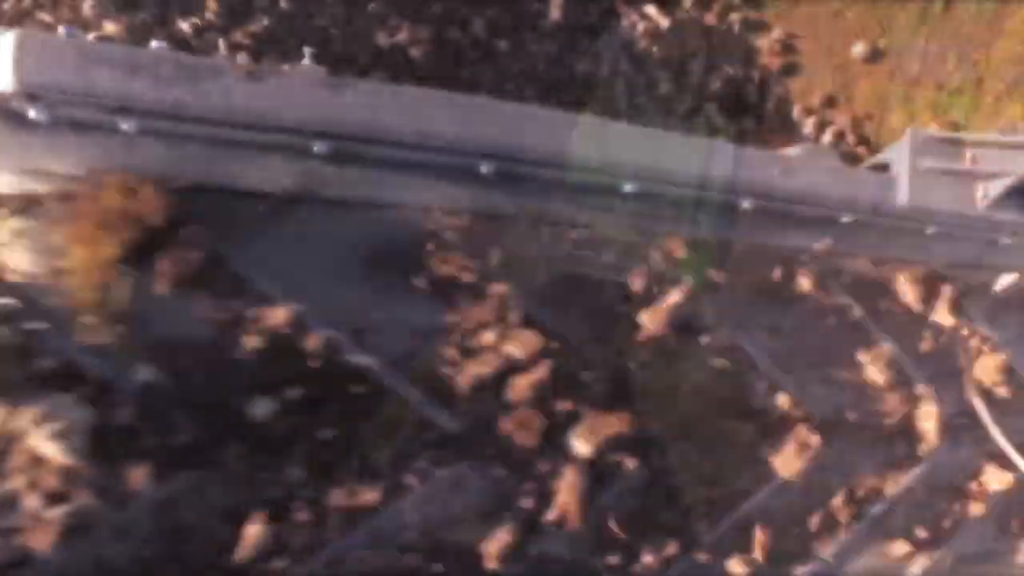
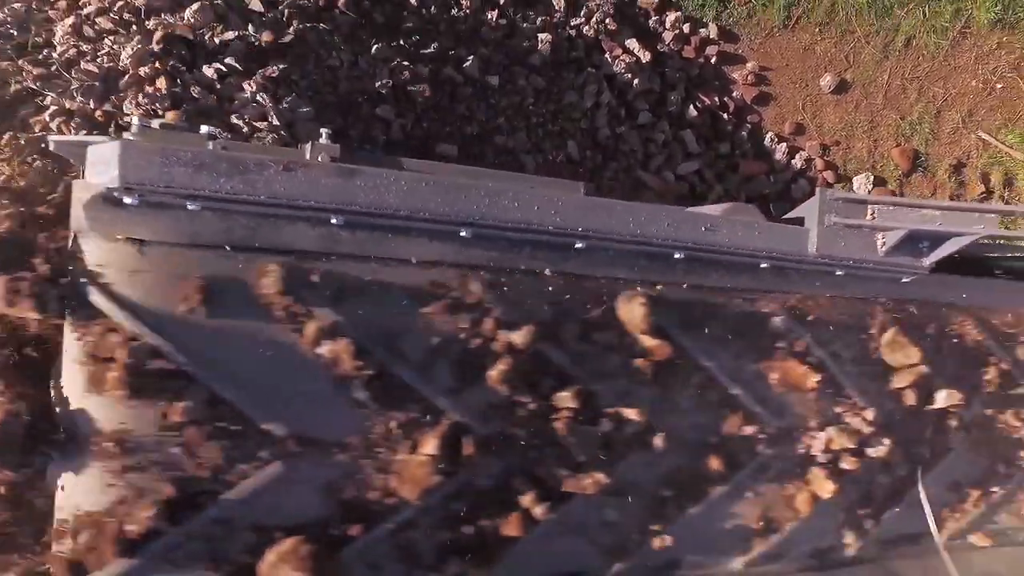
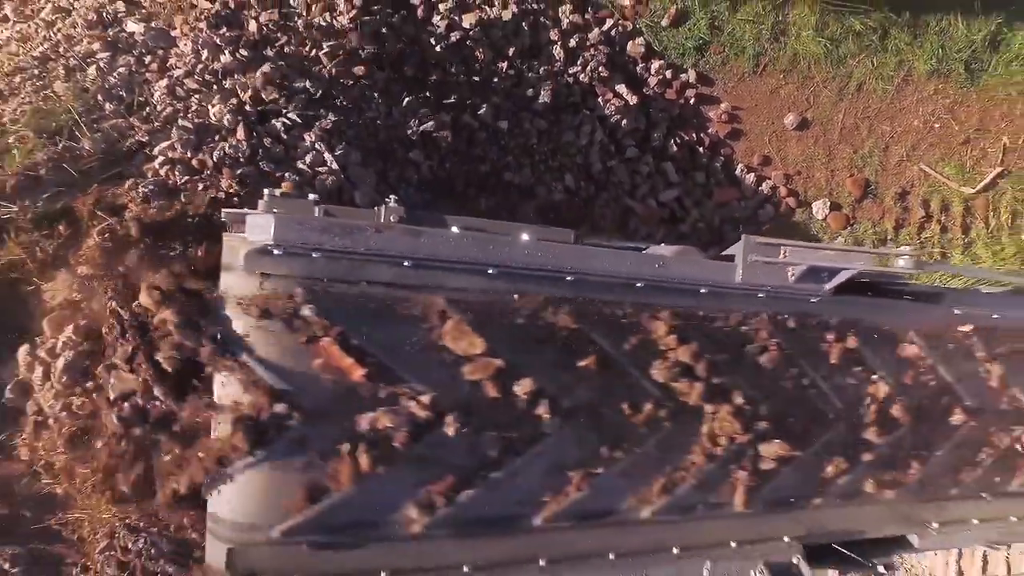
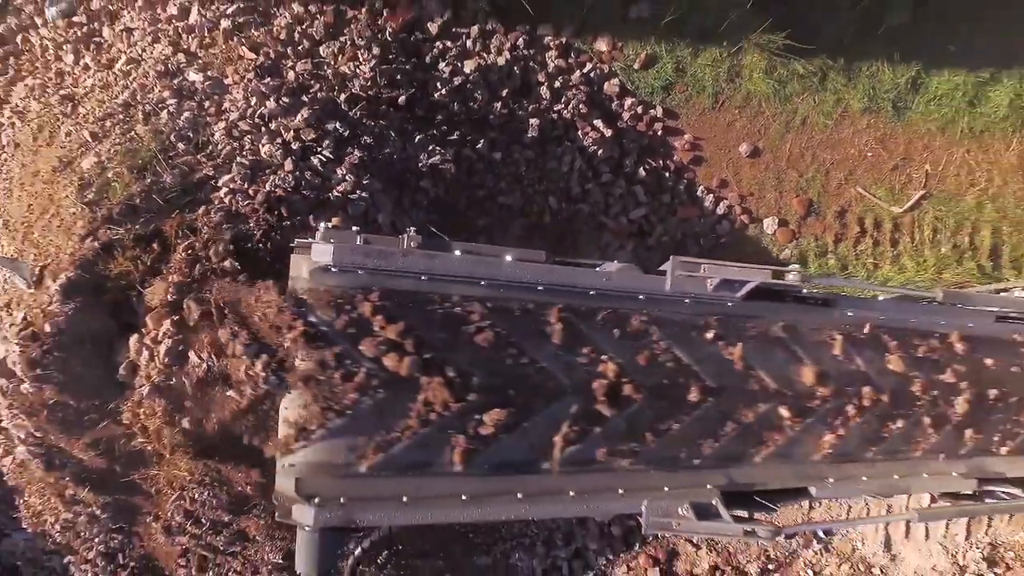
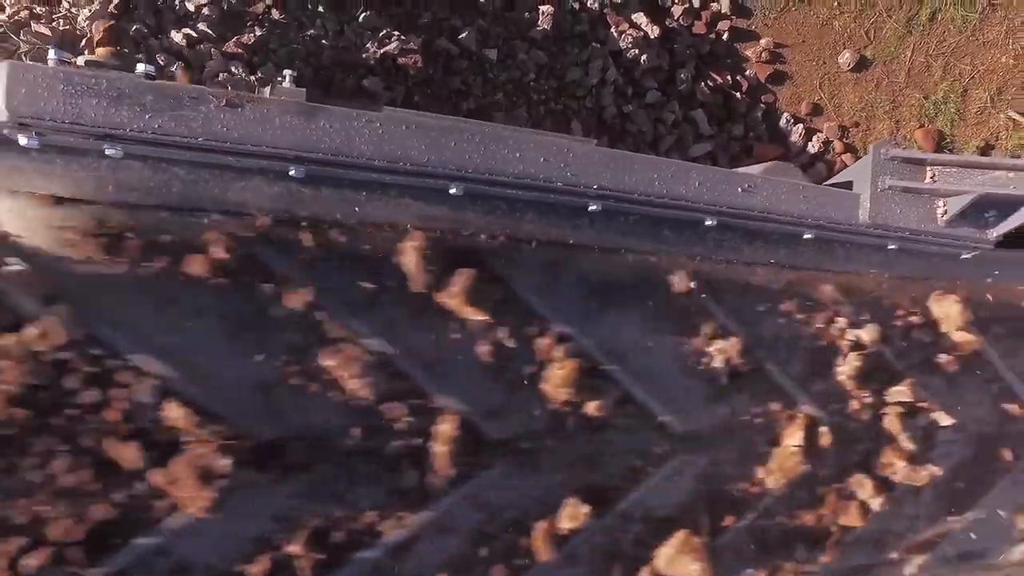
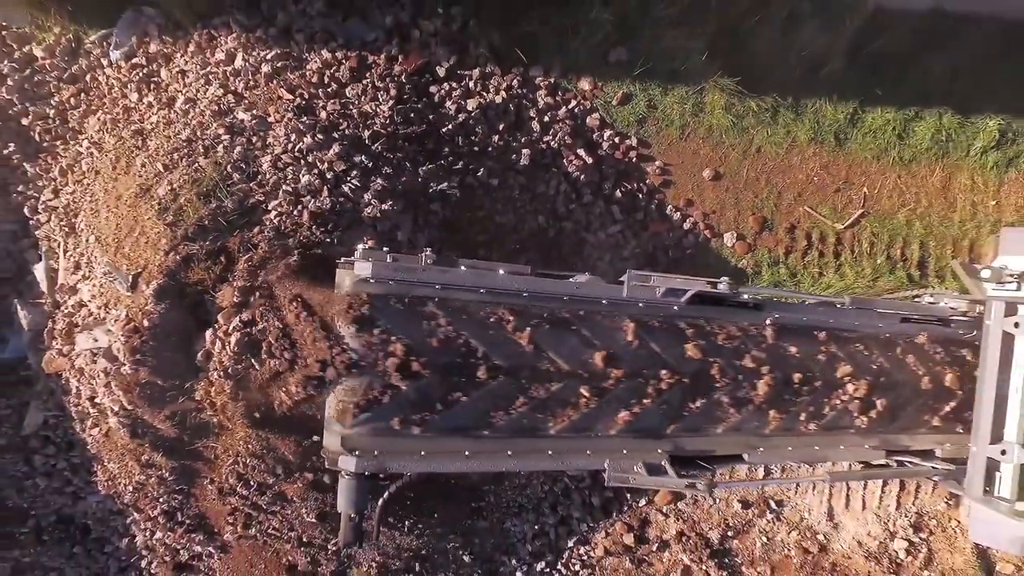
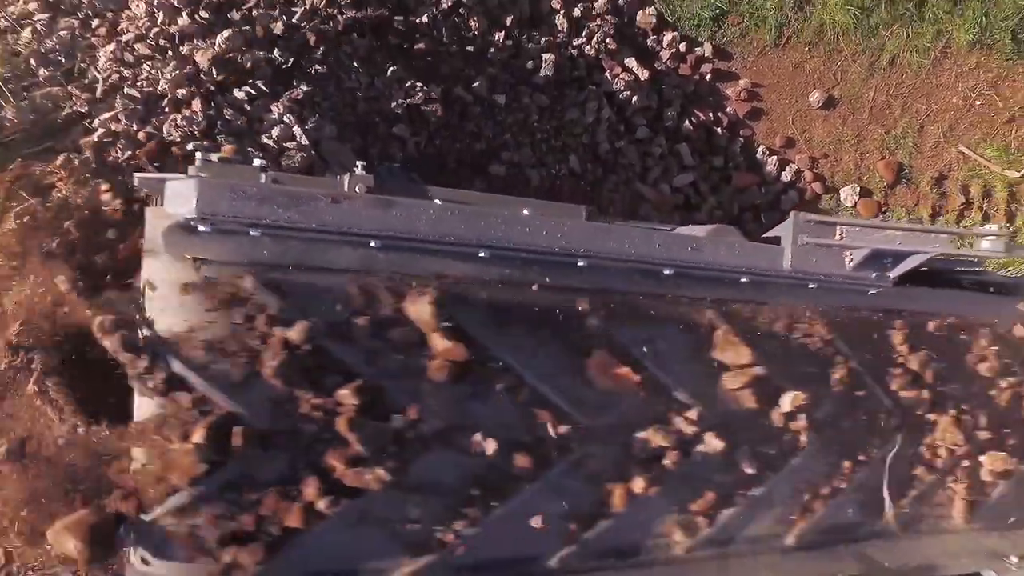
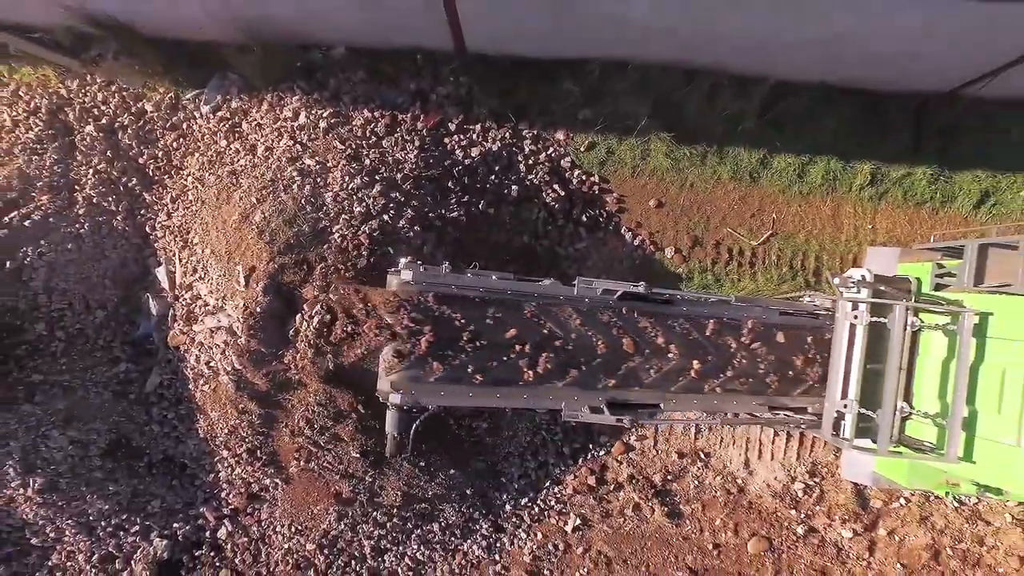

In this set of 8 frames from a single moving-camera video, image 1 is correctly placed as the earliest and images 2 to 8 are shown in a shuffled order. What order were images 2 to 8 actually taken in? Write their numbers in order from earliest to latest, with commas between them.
5, 2, 7, 3, 4, 6, 8
